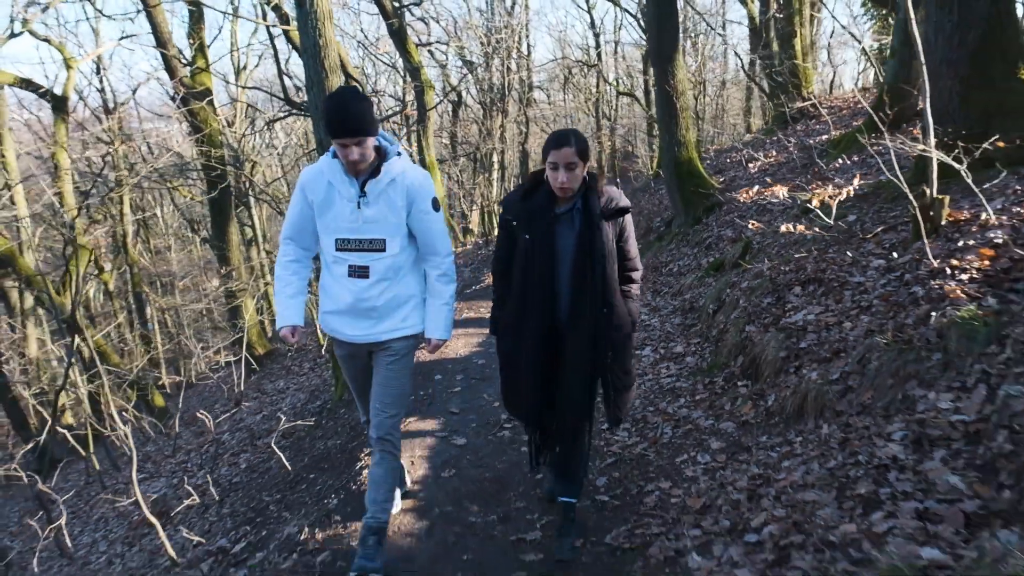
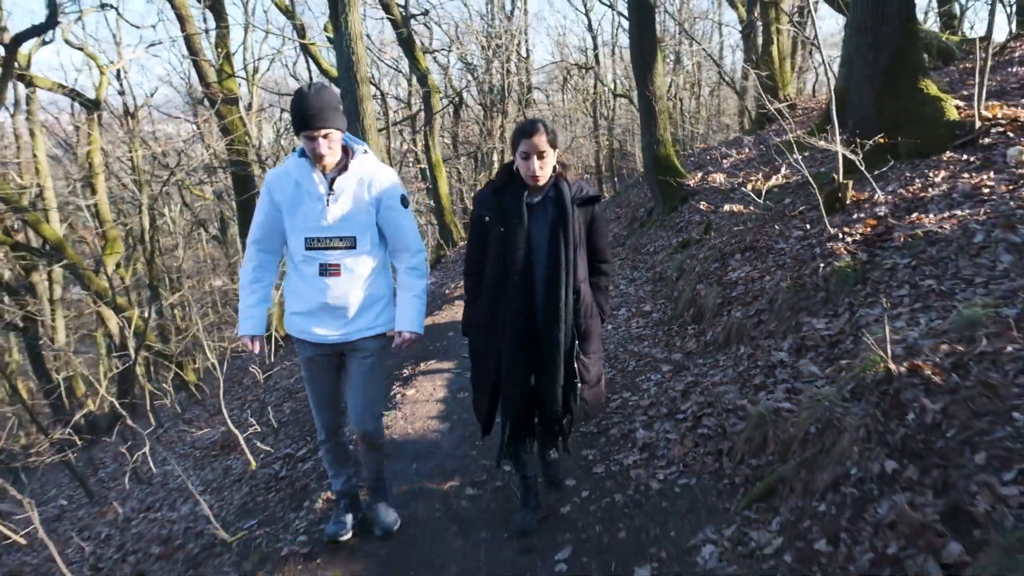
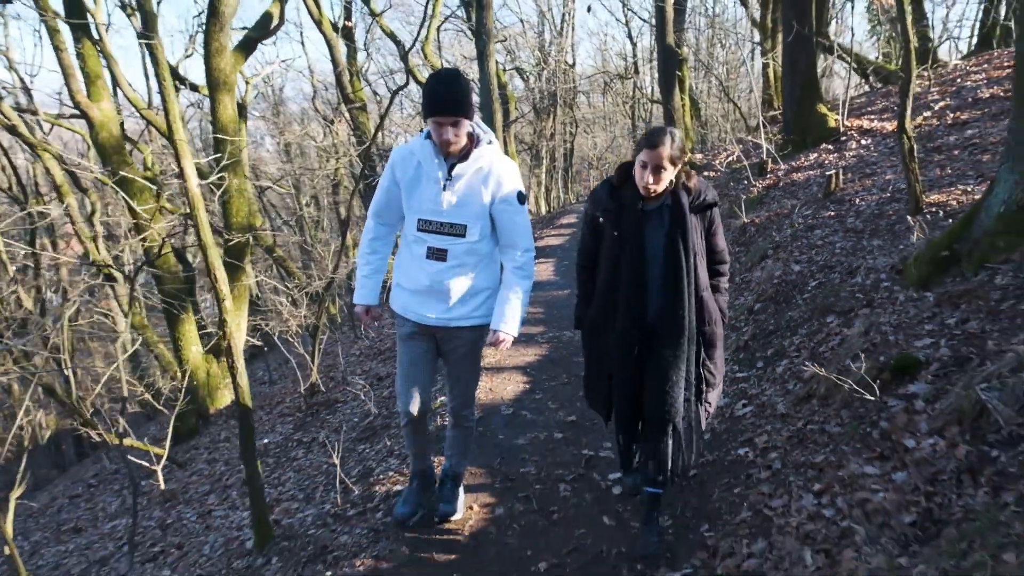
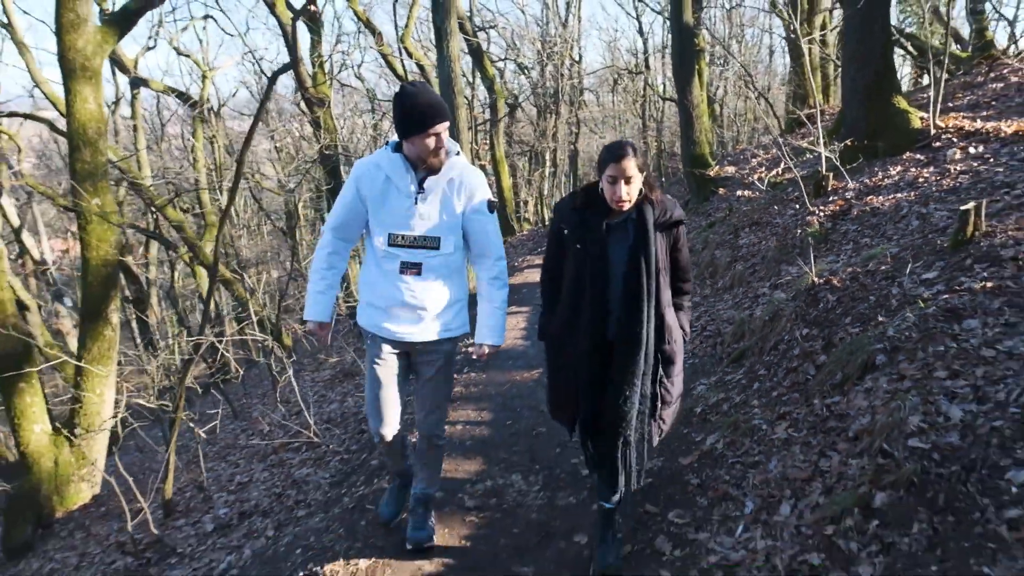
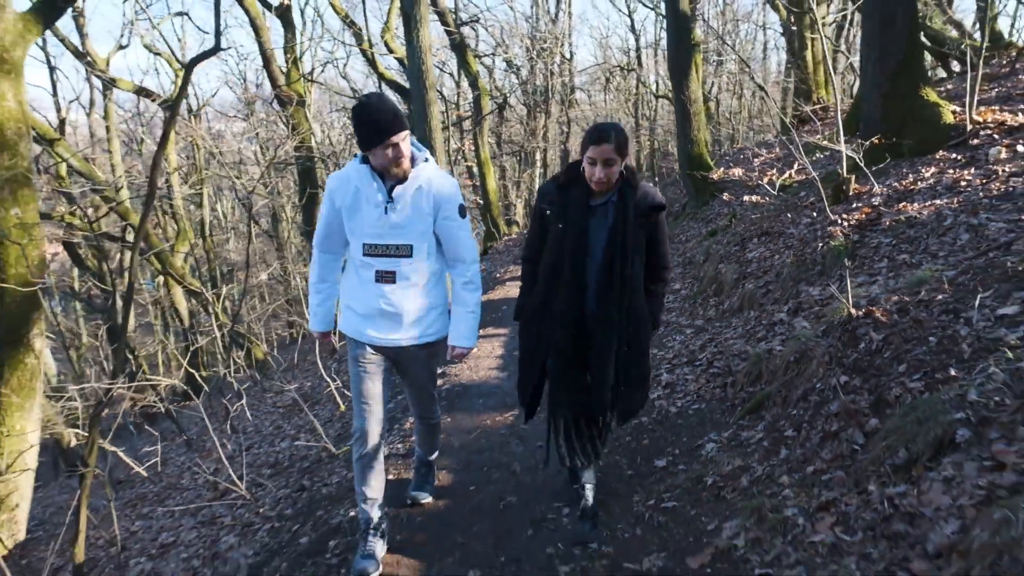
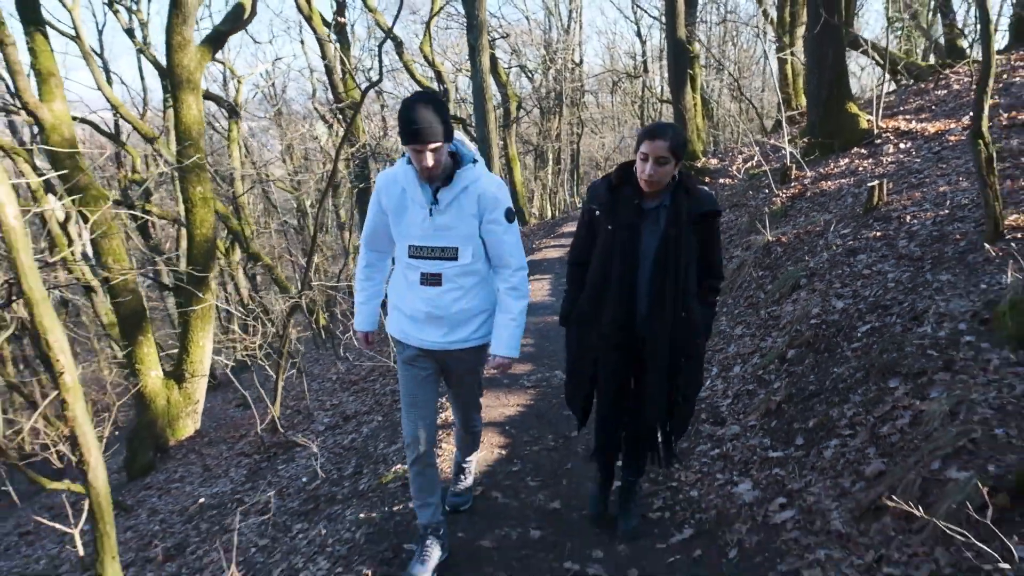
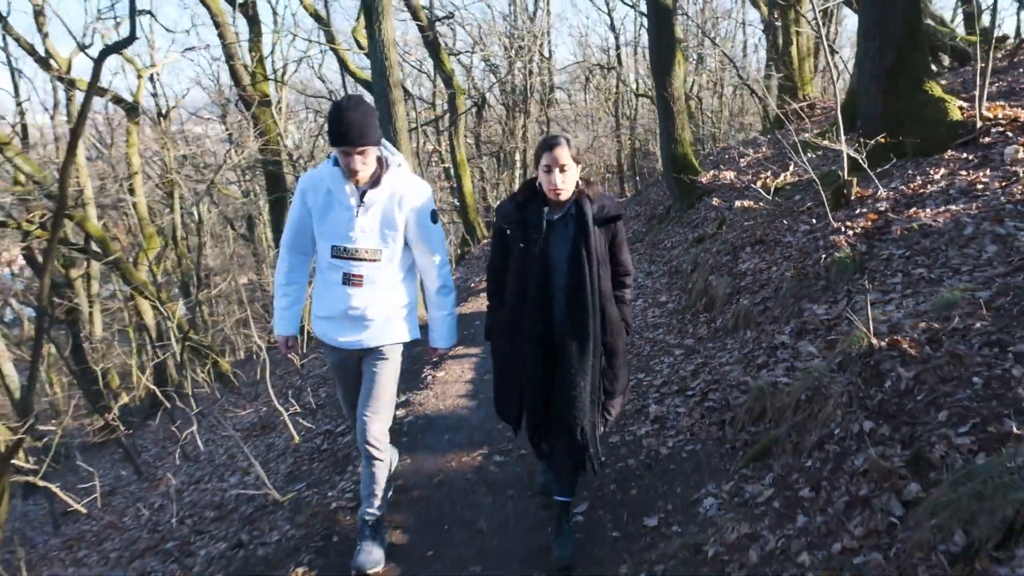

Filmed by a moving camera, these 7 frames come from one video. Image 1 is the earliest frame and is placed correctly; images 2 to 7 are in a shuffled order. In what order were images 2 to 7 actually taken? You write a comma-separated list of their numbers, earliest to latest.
2, 7, 5, 4, 6, 3
